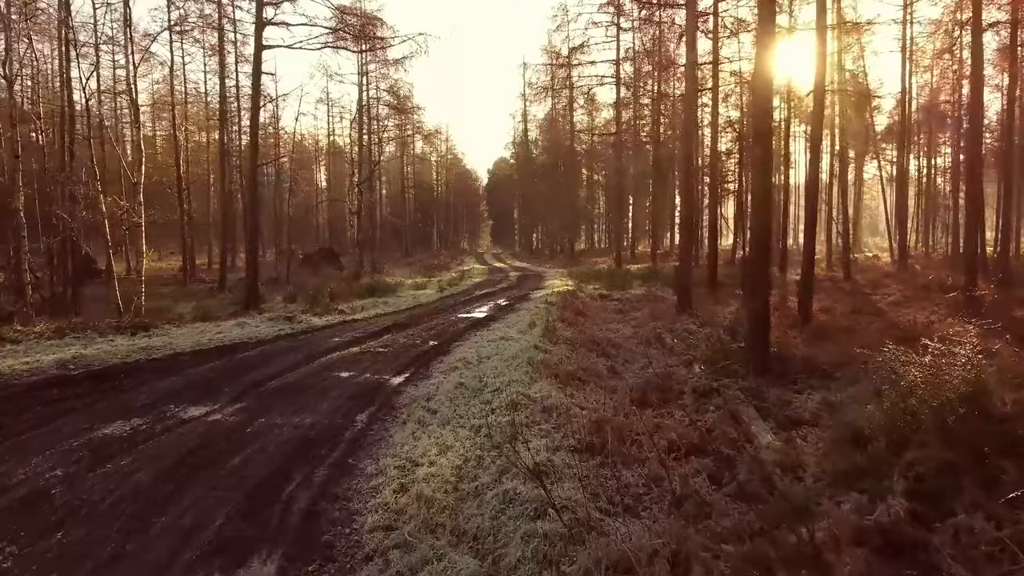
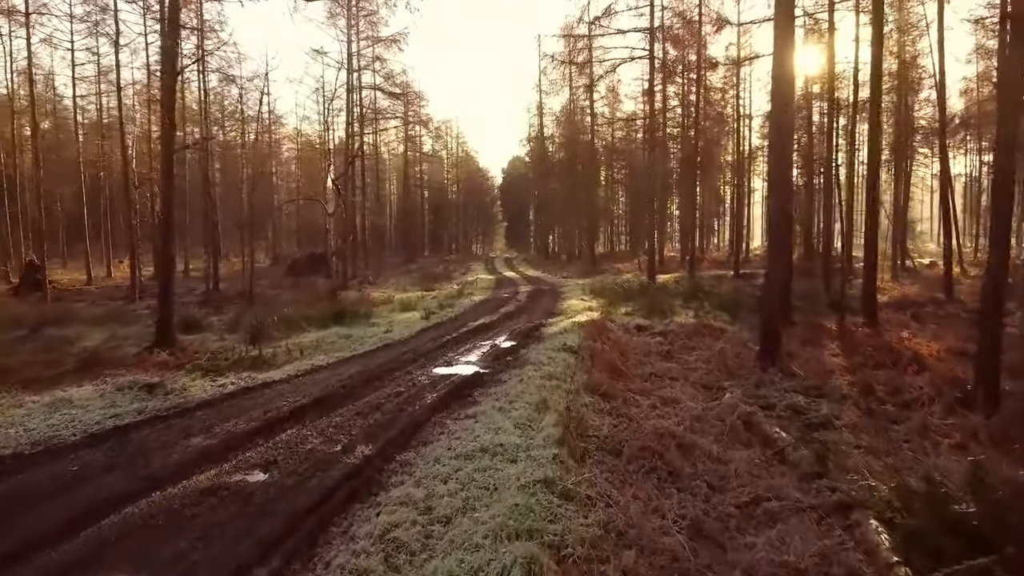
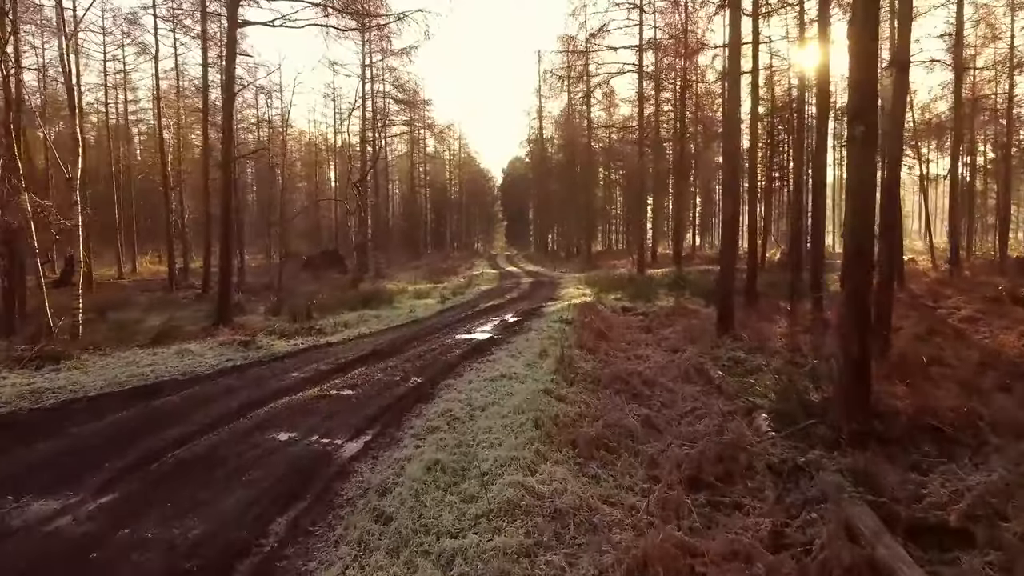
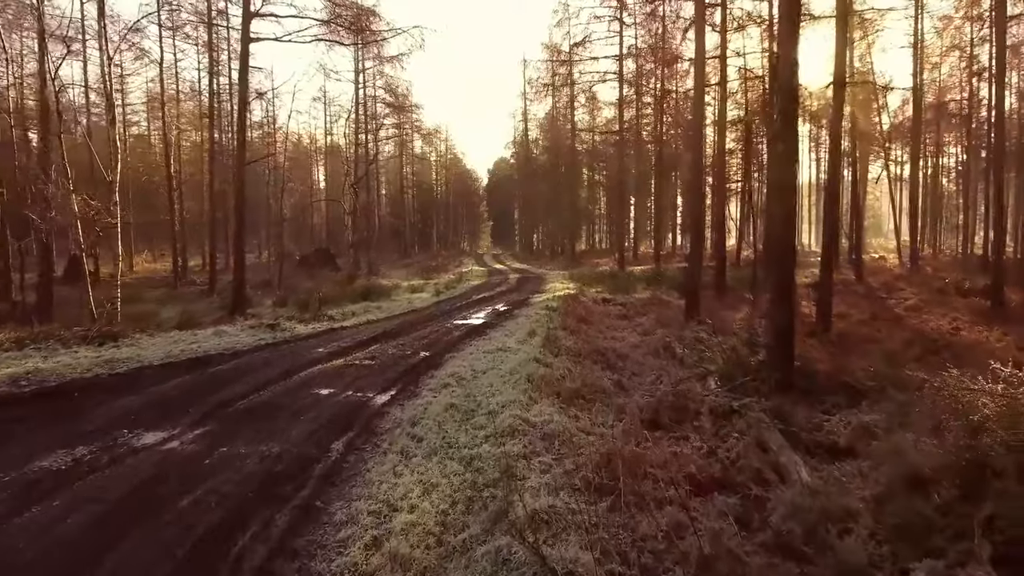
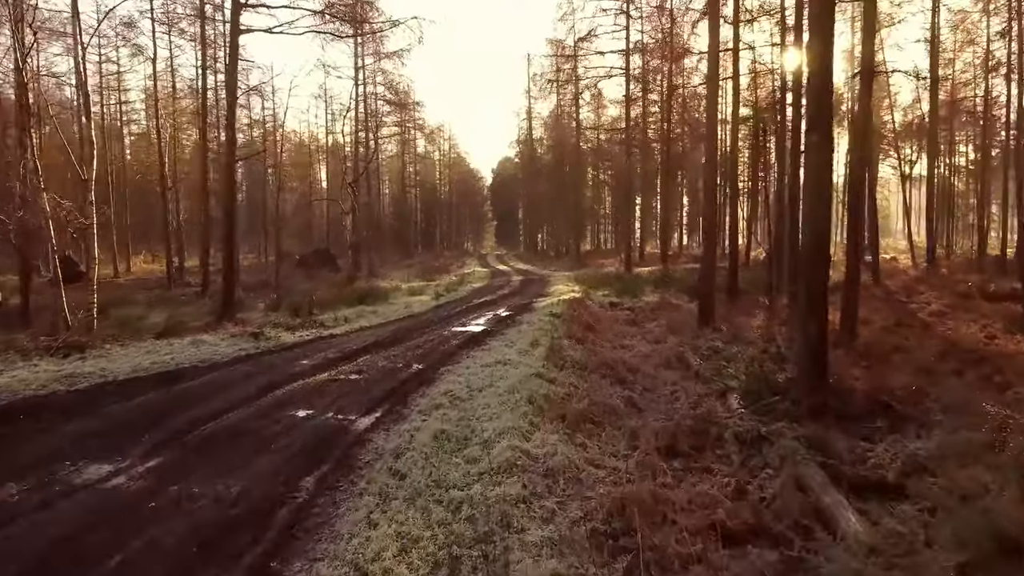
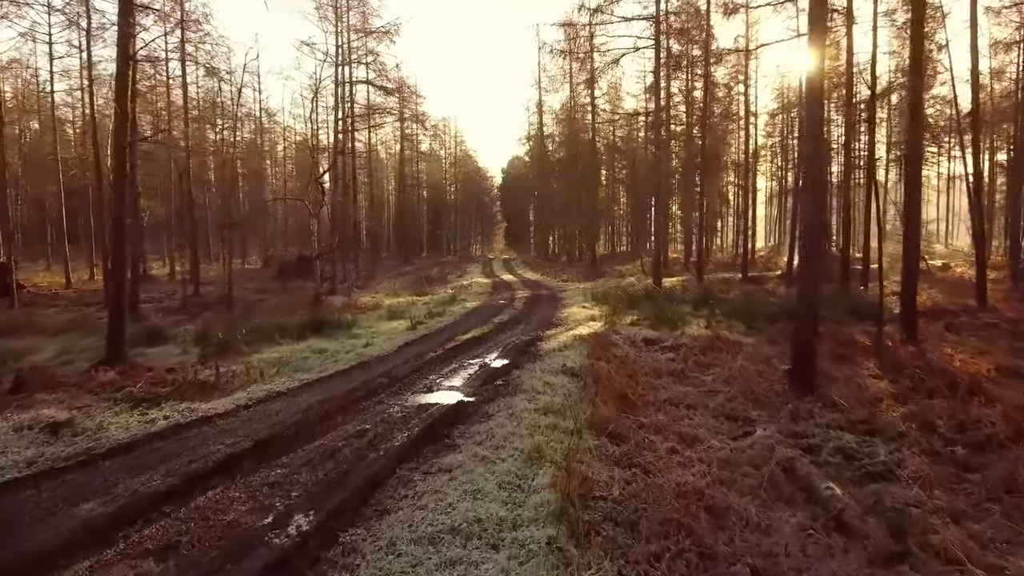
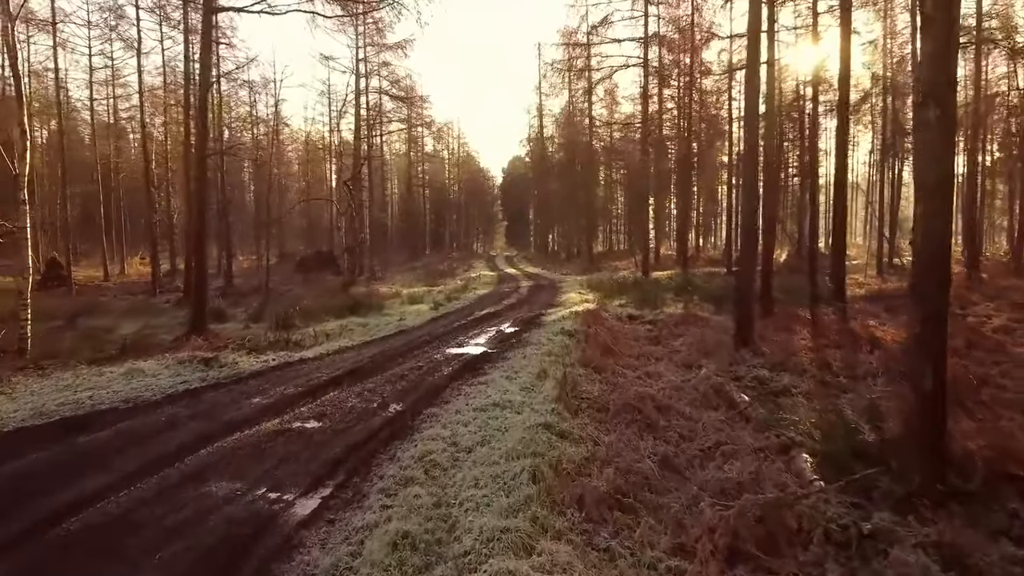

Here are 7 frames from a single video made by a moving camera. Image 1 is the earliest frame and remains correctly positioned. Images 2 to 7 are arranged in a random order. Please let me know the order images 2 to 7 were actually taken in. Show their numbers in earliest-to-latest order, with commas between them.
4, 5, 3, 7, 2, 6
